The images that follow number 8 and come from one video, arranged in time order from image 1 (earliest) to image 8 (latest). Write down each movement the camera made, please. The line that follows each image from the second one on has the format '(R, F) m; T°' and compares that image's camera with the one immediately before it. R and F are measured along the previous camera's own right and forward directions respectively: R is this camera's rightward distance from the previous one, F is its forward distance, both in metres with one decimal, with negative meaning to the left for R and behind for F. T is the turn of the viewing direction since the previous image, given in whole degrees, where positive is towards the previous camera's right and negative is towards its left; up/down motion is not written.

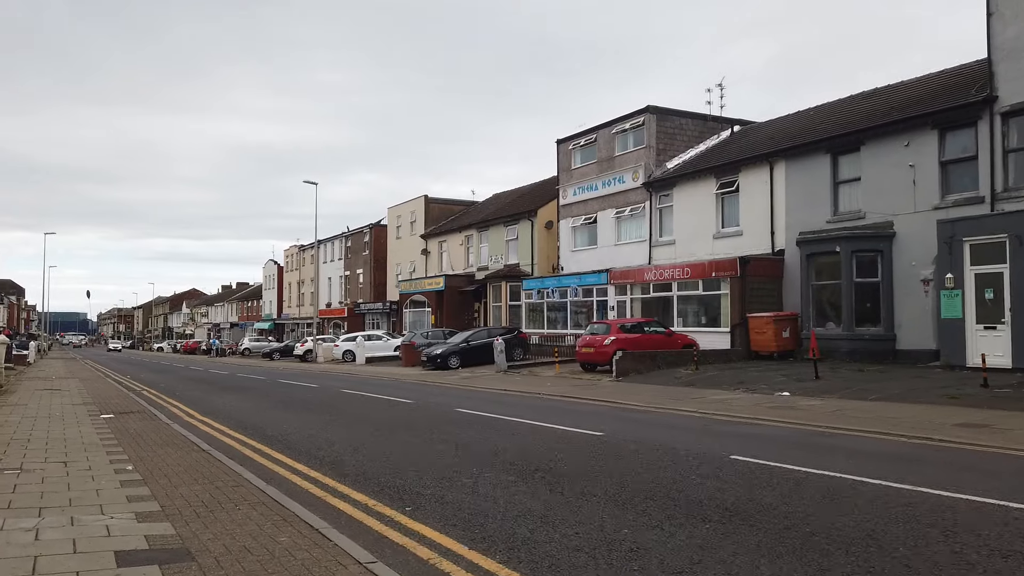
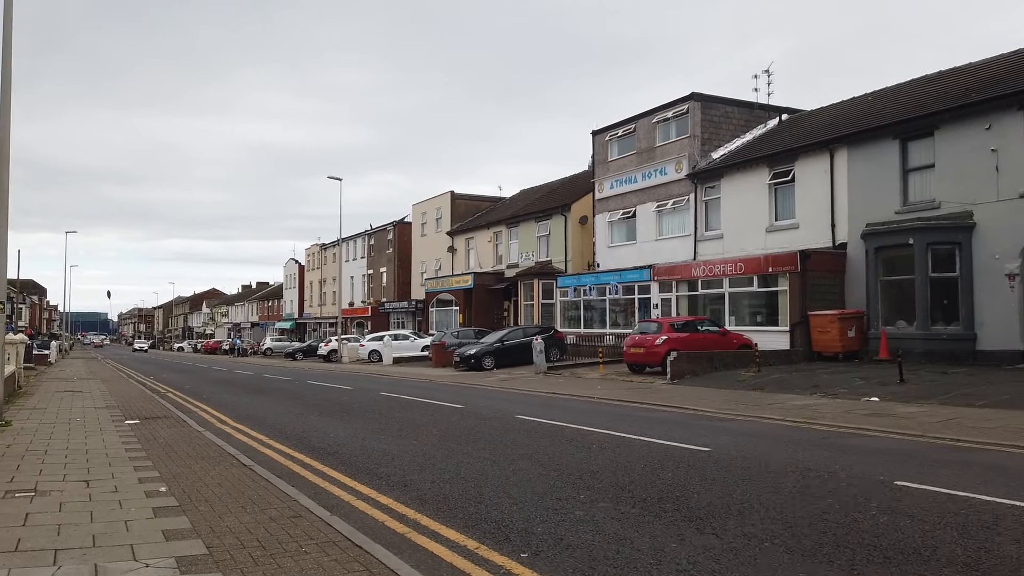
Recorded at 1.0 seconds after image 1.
(-0.8, +1.3) m; -1°
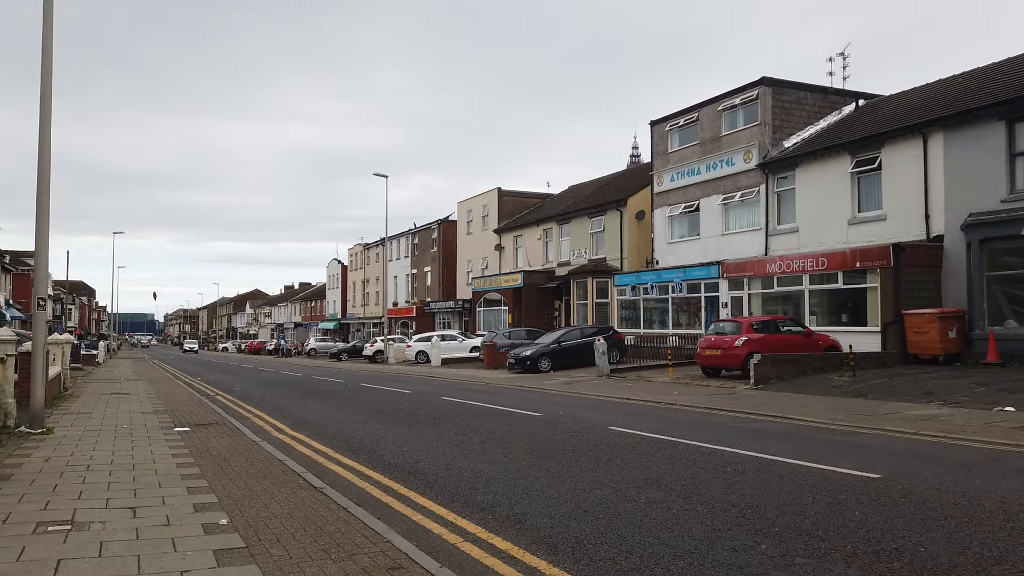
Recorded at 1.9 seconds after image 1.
(-0.7, +1.3) m; -3°
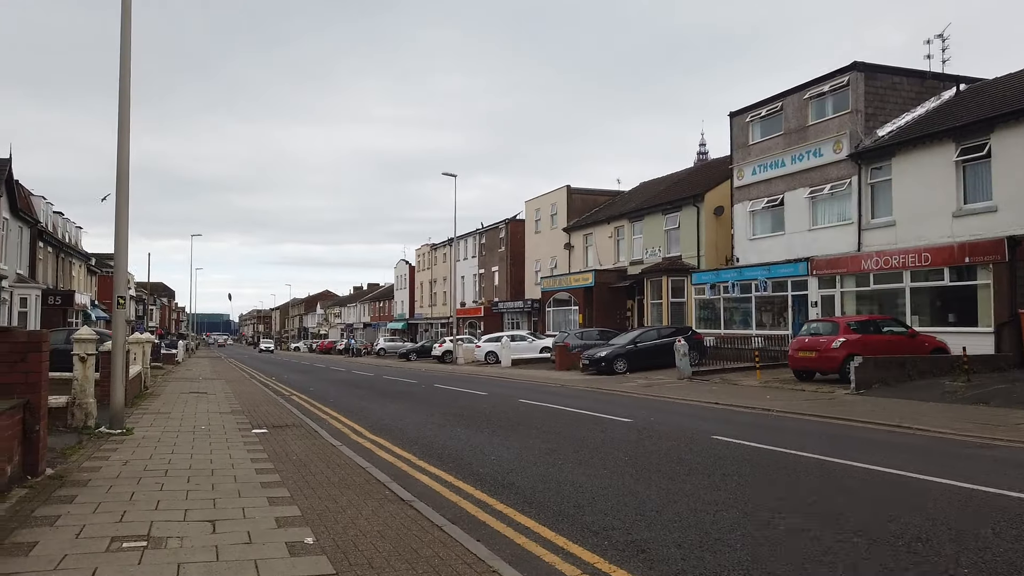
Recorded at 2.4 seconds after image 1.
(-0.4, +0.7) m; -5°
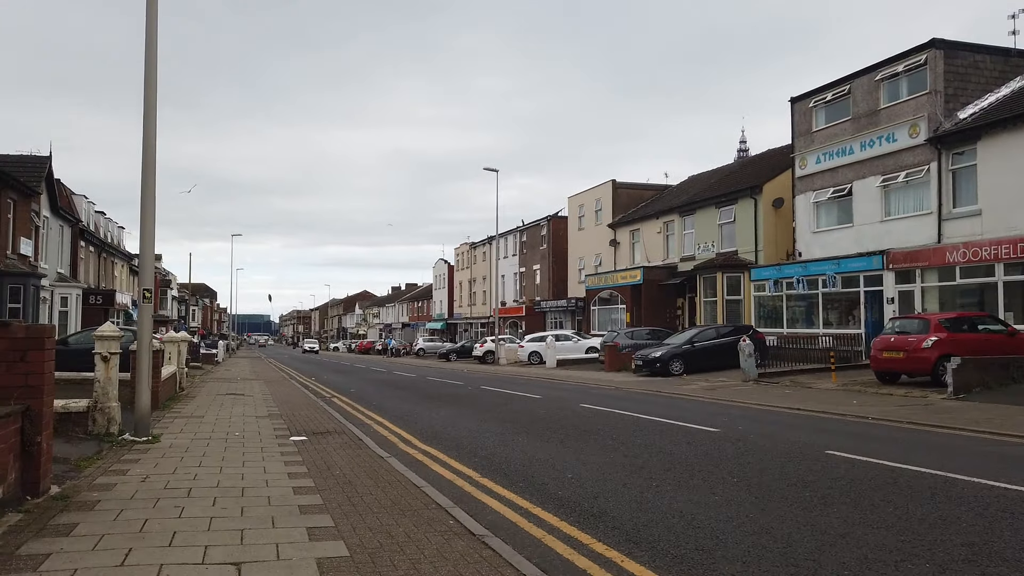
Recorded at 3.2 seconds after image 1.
(-0.4, +1.3) m; -3°
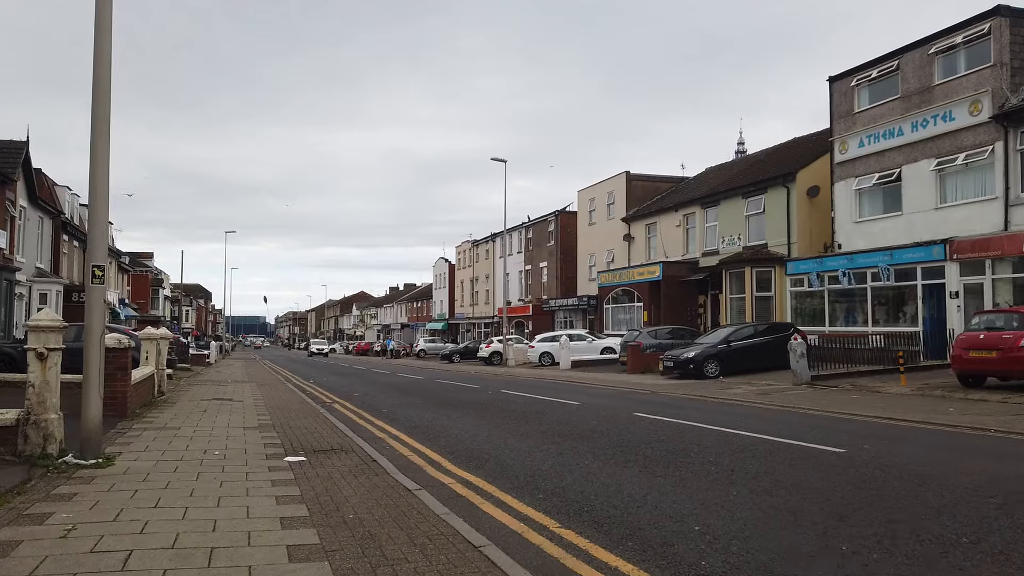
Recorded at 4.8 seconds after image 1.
(-0.6, +2.2) m; 0°
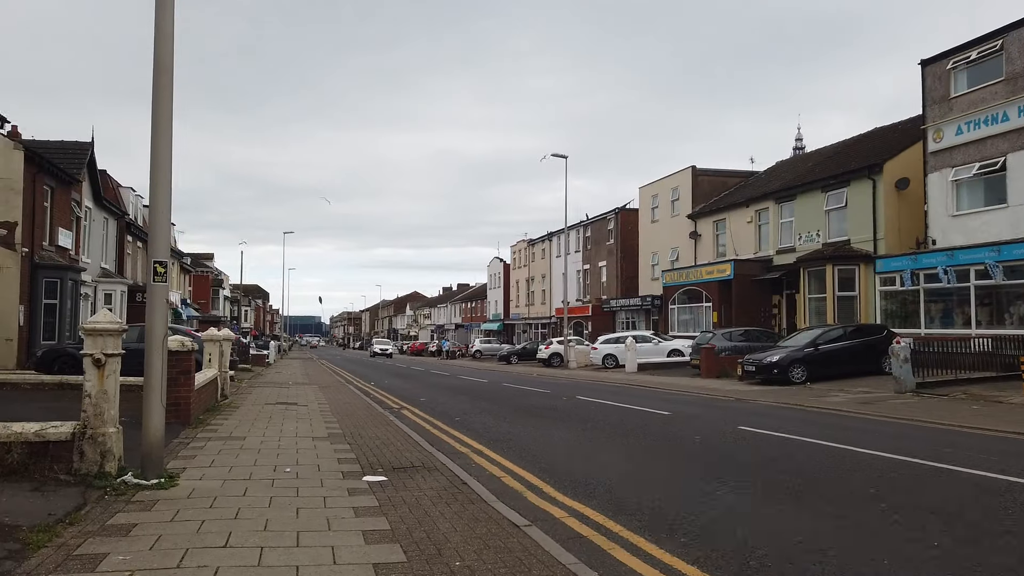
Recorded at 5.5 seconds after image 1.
(-0.5, +1.0) m; -4°
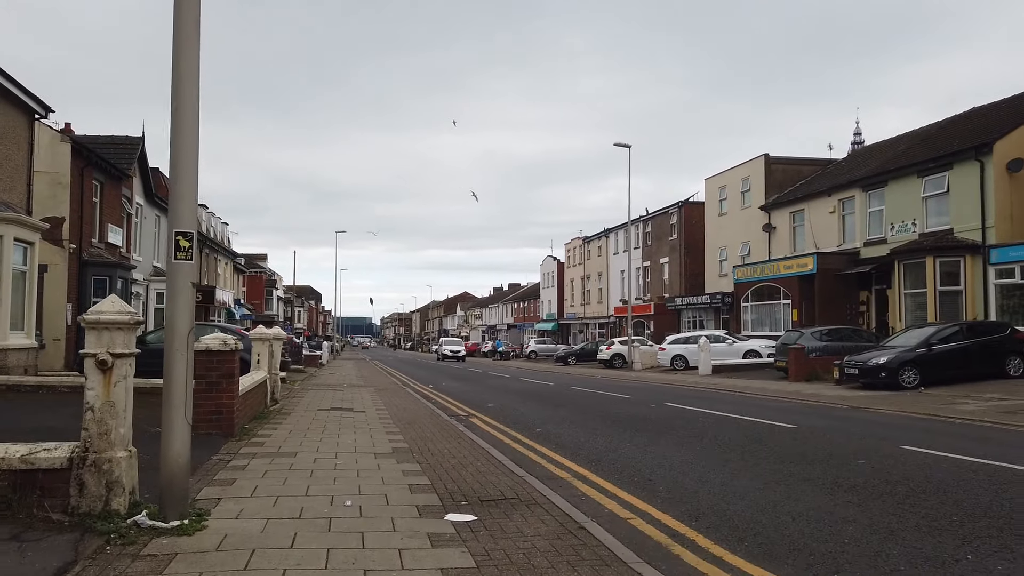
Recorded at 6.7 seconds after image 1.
(-0.6, +1.7) m; -4°
